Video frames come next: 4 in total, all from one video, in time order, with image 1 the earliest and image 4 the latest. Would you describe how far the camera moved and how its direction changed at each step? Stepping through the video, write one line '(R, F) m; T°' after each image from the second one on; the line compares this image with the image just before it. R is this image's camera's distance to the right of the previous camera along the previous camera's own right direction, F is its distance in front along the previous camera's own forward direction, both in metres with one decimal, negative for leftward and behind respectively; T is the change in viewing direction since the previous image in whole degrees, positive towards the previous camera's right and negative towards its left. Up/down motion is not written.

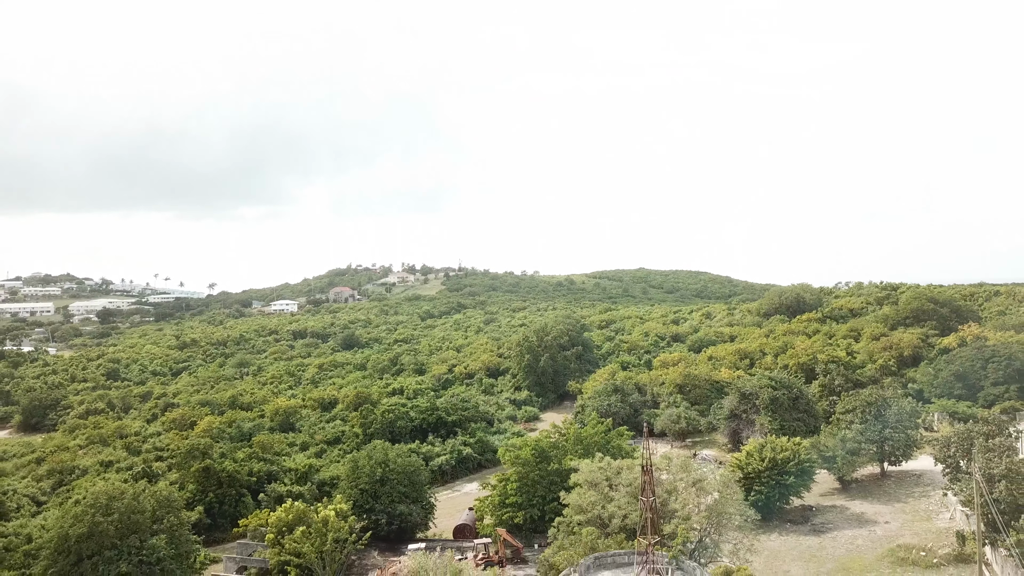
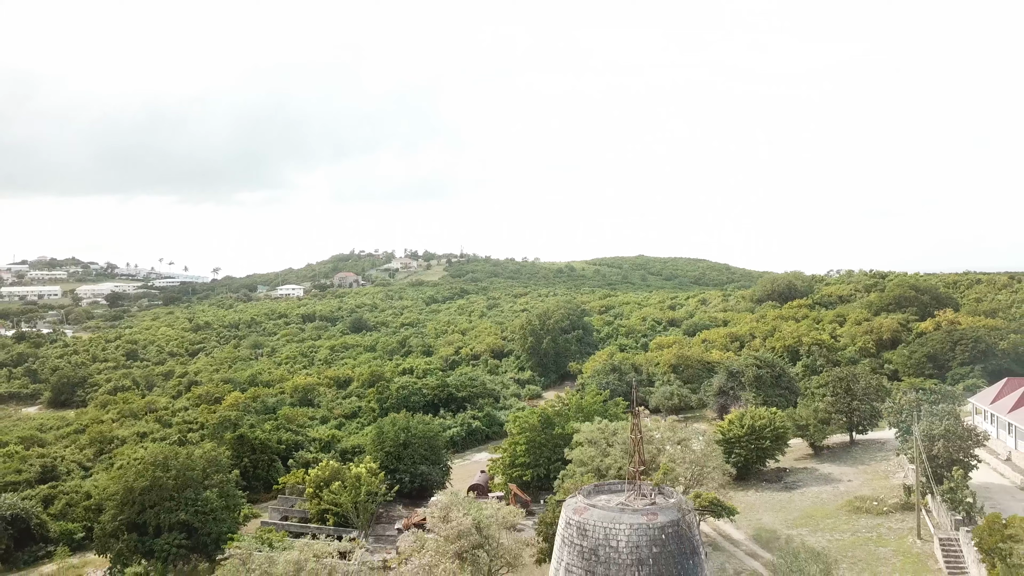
(-0.4, -2.6) m; 0°
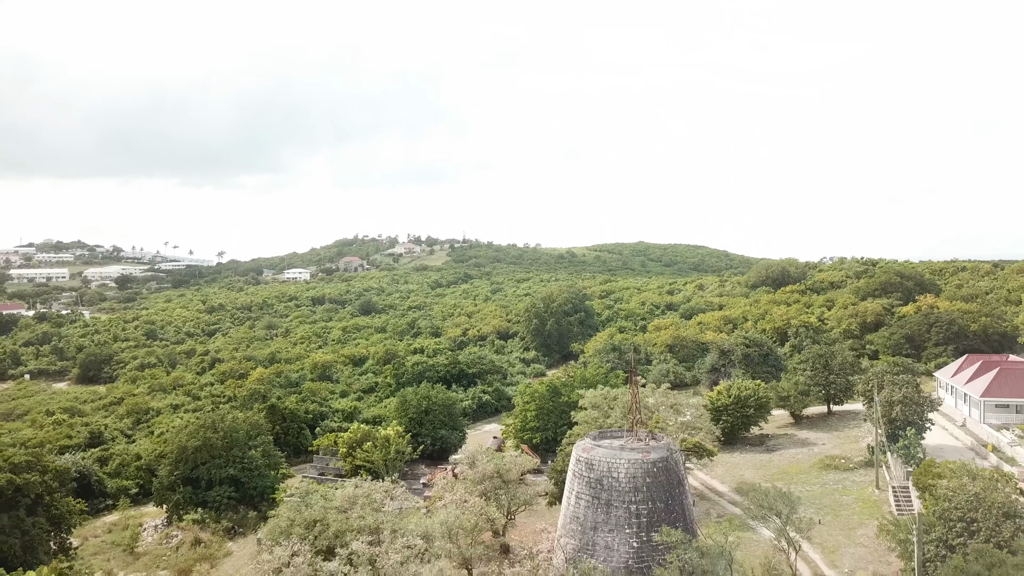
(-0.6, -2.7) m; 0°
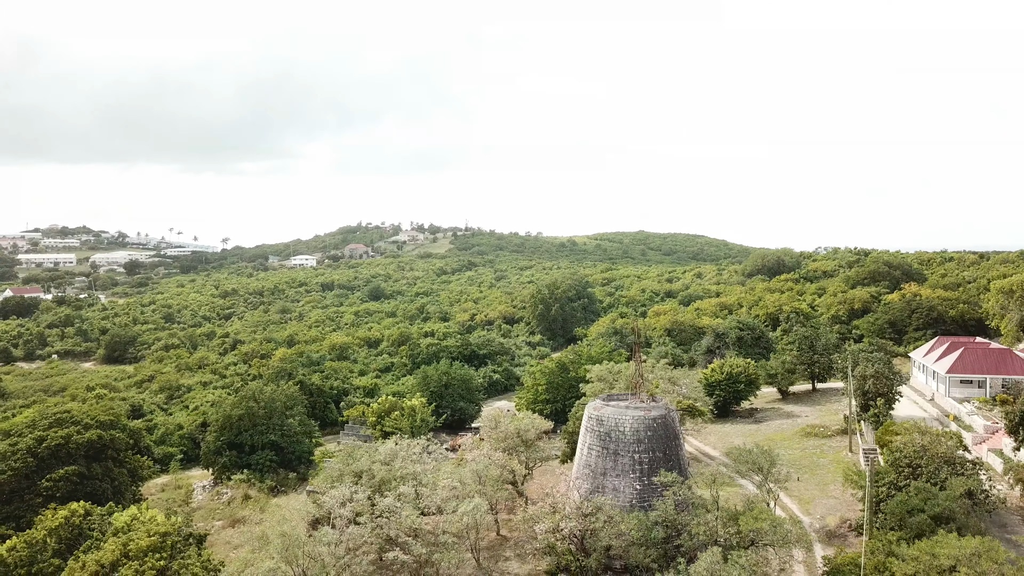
(-0.7, -2.6) m; 0°
